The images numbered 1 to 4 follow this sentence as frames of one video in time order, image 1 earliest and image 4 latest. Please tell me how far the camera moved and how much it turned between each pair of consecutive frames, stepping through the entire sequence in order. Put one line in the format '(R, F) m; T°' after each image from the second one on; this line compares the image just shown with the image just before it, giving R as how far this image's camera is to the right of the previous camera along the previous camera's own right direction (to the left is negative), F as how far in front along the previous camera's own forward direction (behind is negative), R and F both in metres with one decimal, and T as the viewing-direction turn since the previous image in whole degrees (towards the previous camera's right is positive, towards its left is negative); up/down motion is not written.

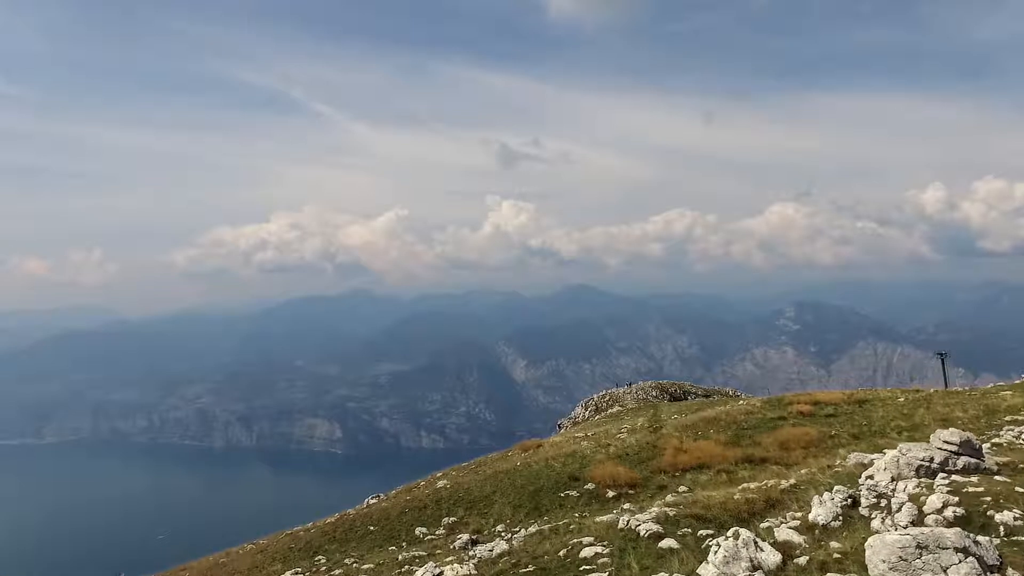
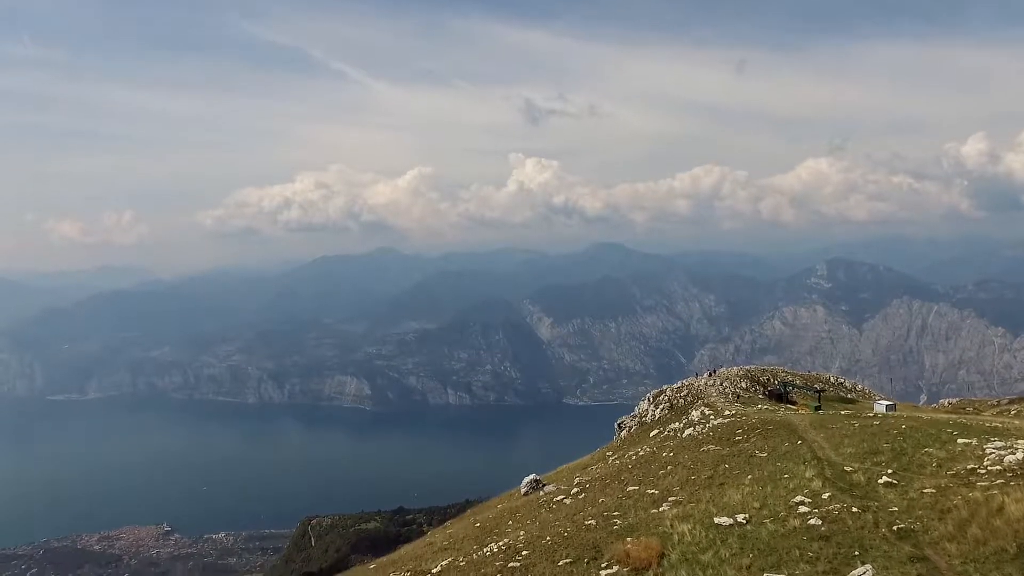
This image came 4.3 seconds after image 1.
(-1.4, +9.4) m; -2°
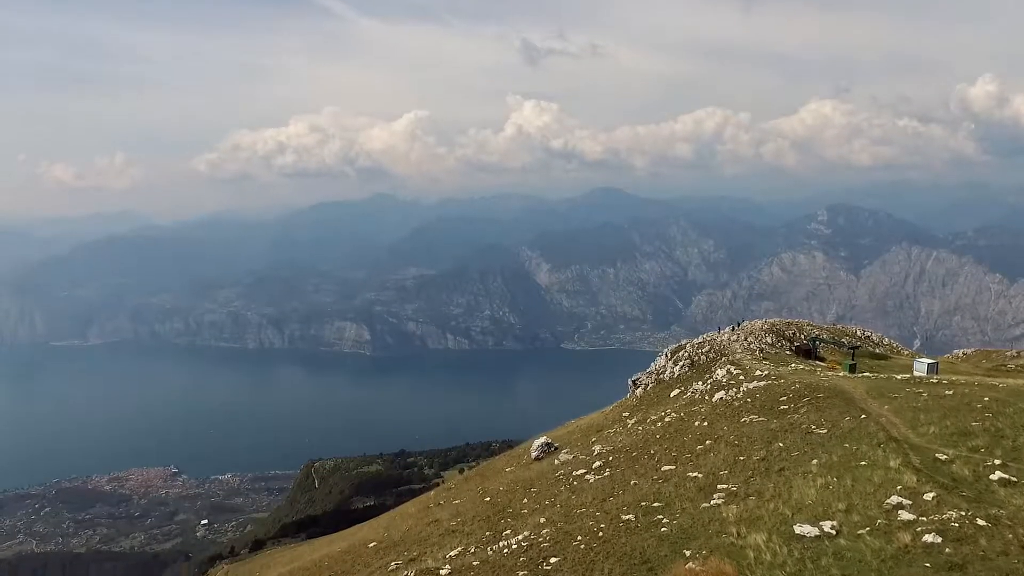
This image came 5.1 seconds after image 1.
(-0.1, +2.2) m; 0°
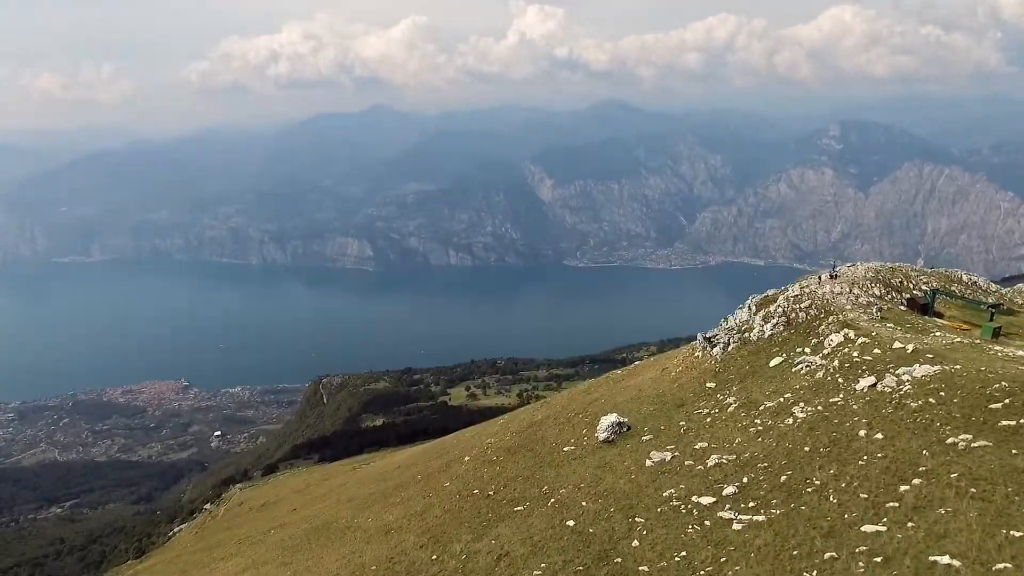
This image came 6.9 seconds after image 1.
(-2.2, +6.4) m; 0°
